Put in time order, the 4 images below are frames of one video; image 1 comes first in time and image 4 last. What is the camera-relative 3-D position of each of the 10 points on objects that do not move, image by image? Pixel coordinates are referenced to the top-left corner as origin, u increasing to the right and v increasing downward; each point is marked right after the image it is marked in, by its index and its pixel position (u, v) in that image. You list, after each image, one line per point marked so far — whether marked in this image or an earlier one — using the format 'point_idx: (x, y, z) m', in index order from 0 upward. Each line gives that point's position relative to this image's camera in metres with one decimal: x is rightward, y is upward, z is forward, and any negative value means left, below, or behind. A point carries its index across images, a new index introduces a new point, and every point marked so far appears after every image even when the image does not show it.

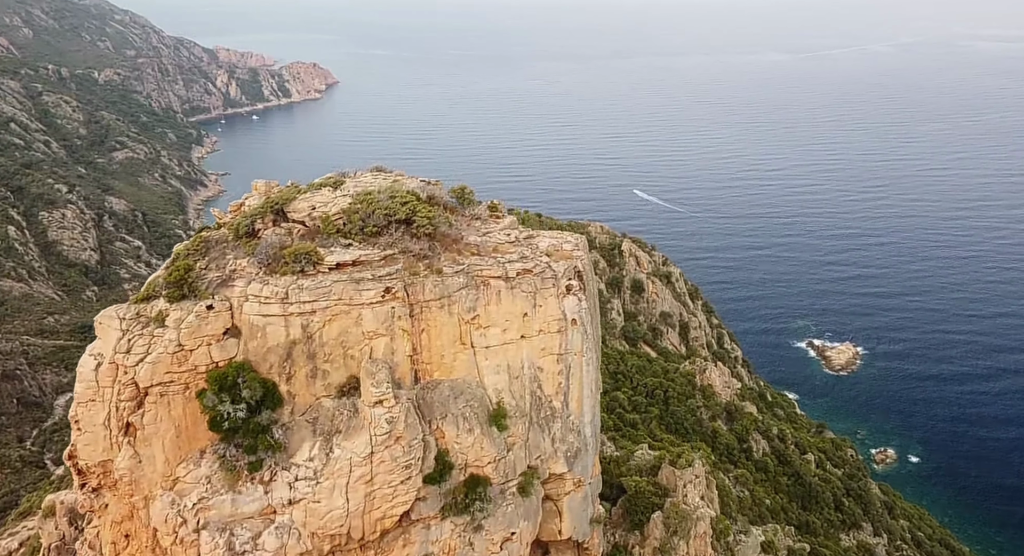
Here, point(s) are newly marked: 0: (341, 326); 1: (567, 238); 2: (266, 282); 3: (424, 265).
0: (-3.8, -1.1, +15.3) m
1: (+1.6, +0.9, +19.3) m
2: (-5.4, -0.2, +15.2) m
3: (-2.1, +0.2, +17.4) m
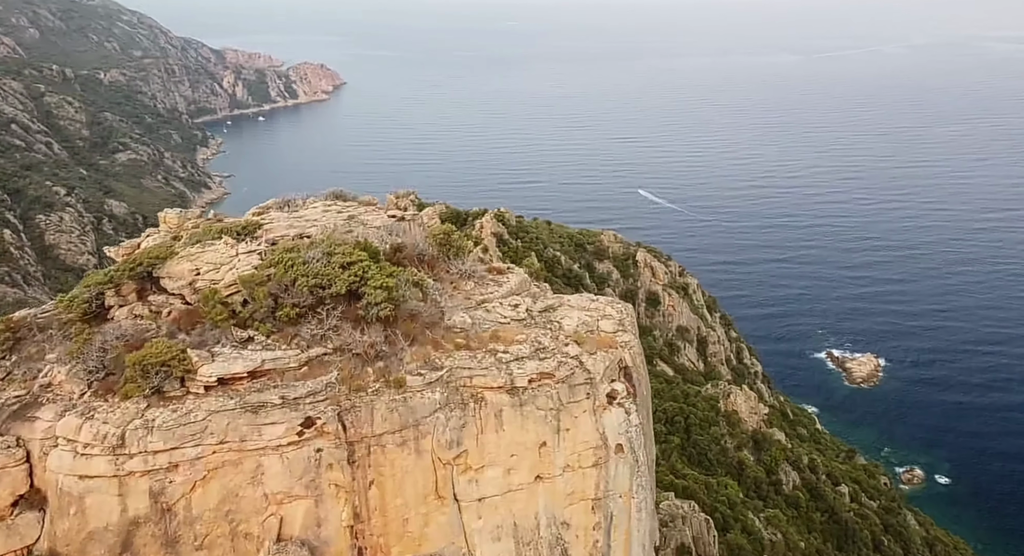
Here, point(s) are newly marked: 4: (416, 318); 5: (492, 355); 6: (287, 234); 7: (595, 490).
0: (-3.7, -2.6, +9.0) m
1: (+1.7, -0.7, +13.0) m
2: (-5.3, -1.7, +8.9) m
3: (-2.0, -1.4, +11.1) m
4: (-1.6, -0.7, +11.7) m
5: (-0.4, -1.3, +11.3) m
6: (-4.6, +0.8, +14.5) m
7: (+1.2, -3.2, +10.5) m
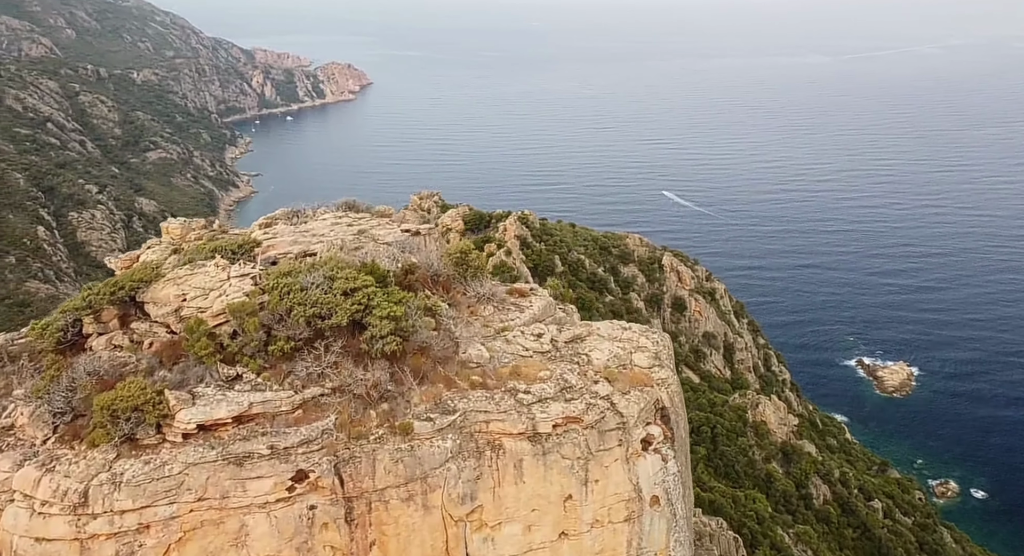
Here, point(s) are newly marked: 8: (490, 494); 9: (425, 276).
0: (-3.4, -3.0, +7.9) m
1: (+2.1, -1.1, +11.7) m
2: (-5.1, -2.1, +7.9) m
3: (-1.6, -1.7, +9.9) m
4: (-1.3, -1.1, +10.6) m
5: (0.0, -1.7, +10.1) m
6: (-4.2, +0.4, +13.5) m
7: (+1.5, -3.6, +9.3) m
8: (-0.3, -2.7, +8.8) m
9: (-1.5, +0.1, +12.4) m
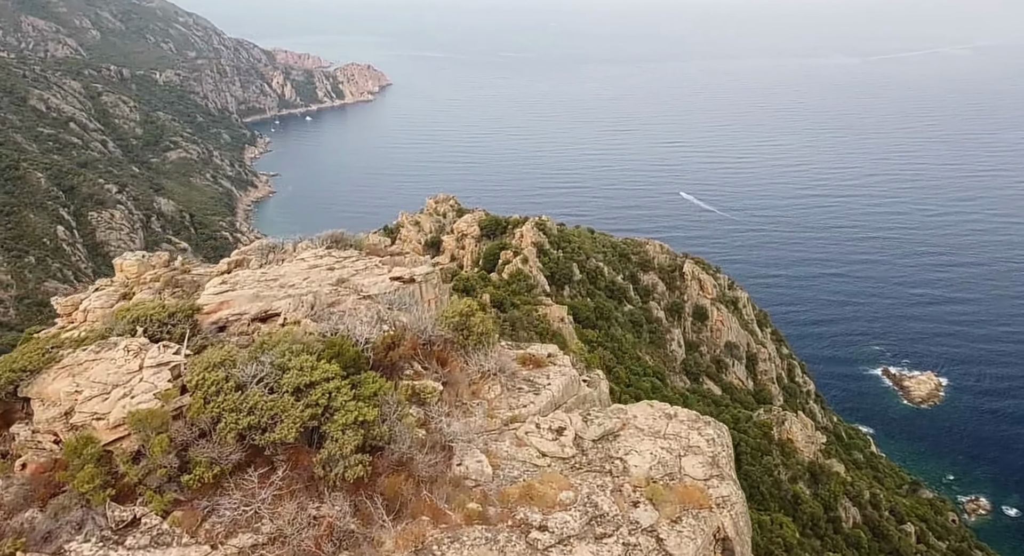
0: (-3.4, -3.8, +5.5) m
1: (+2.3, -2.0, +9.2) m
2: (-5.0, -2.9, +5.5) m
3: (-1.5, -2.6, +7.5) m
4: (-1.1, -2.0, +8.1) m
5: (+0.1, -2.6, +7.7) m
6: (-4.0, -0.4, +11.1) m
7: (+1.6, -4.5, +6.8) m
8: (-0.2, -3.6, +6.4) m
9: (-1.3, -0.8, +9.9) m
